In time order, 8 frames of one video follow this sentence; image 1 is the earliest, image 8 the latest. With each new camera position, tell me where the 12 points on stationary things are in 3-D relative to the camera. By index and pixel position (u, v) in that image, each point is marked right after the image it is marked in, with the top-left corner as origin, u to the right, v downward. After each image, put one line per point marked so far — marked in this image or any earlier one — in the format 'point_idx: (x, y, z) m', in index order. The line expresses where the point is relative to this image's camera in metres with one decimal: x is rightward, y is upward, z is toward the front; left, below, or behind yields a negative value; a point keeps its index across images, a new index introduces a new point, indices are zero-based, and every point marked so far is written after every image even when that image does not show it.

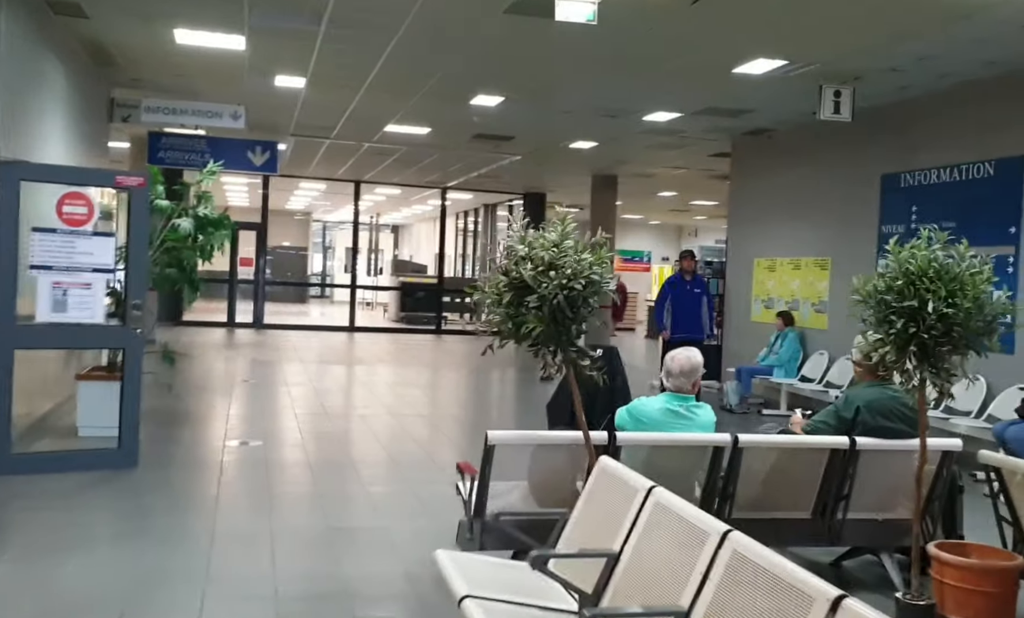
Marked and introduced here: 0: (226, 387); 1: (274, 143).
0: (-3.1, -0.8, +10.0) m
1: (-3.1, +2.2, +12.0) m
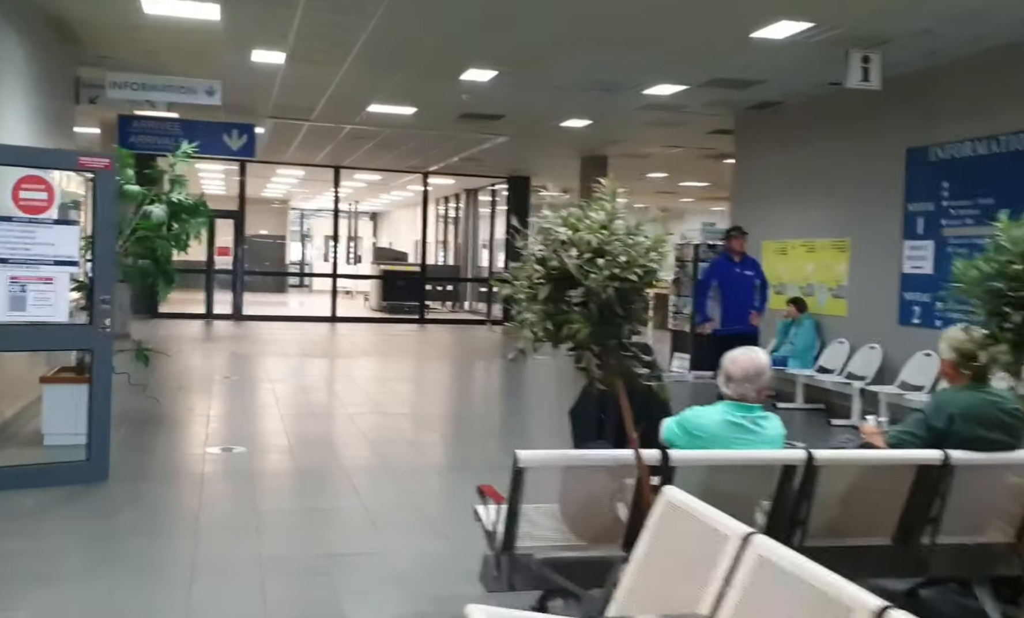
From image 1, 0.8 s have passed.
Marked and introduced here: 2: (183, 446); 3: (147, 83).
0: (-3.2, -0.8, +9.4) m
1: (-3.2, +2.3, +11.3) m
2: (-2.3, -1.0, +6.4) m
3: (-3.3, +2.0, +8.2) m
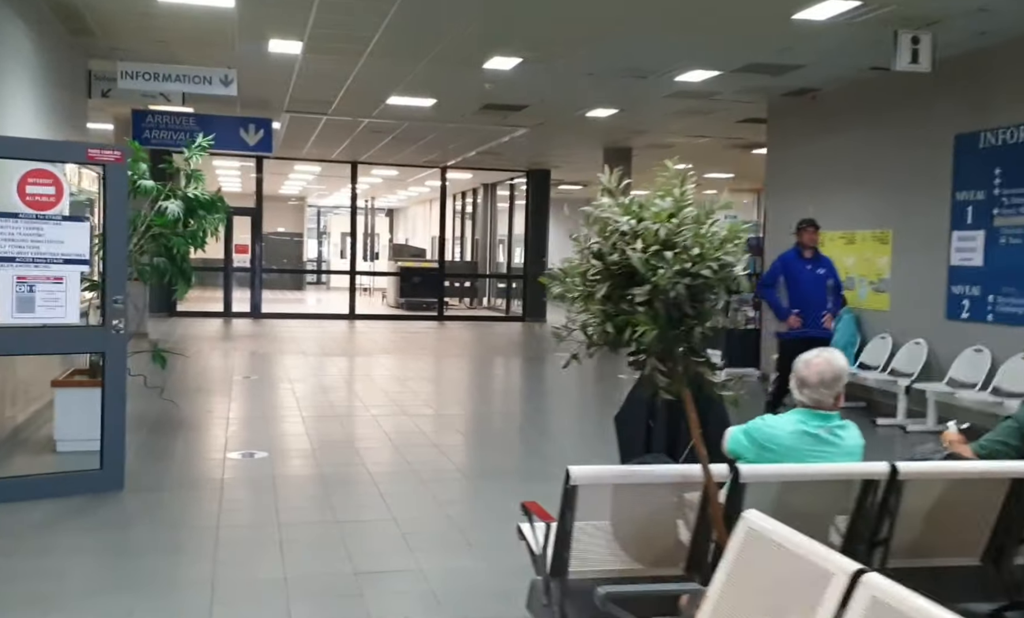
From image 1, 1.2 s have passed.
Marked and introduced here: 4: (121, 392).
0: (-2.9, -0.8, +9.1) m
1: (-2.9, +2.3, +11.1) m
2: (-2.1, -1.0, +6.1) m
3: (-3.0, +2.0, +7.9) m
4: (-2.1, -0.4, +4.9) m
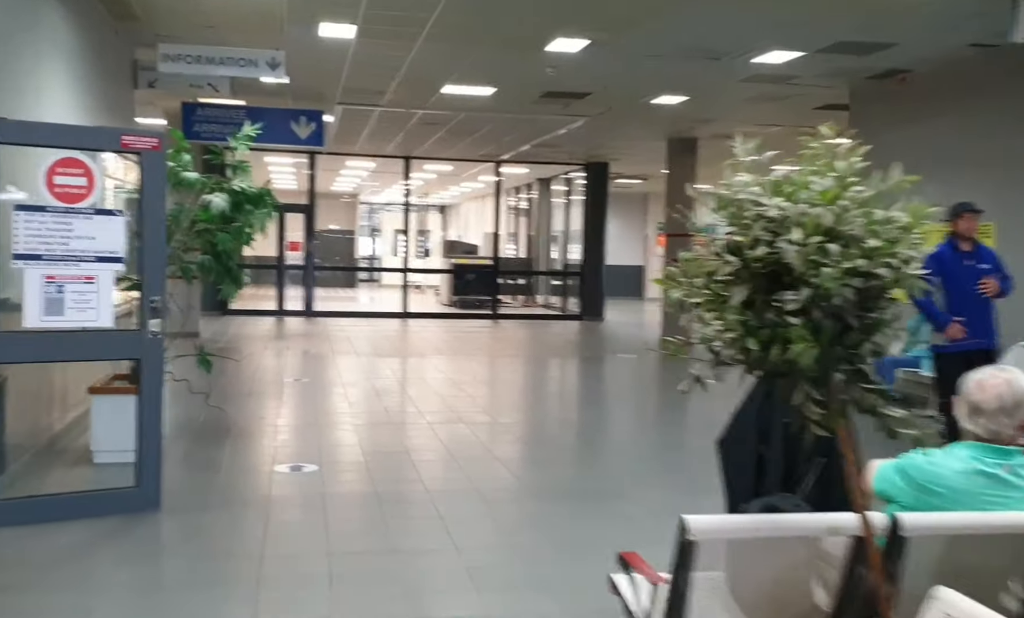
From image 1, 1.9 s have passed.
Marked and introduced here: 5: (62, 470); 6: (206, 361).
0: (-2.3, -0.8, +8.7) m
1: (-2.2, +2.3, +10.7) m
2: (-1.7, -1.0, +5.7) m
3: (-2.5, +2.0, +7.5) m
4: (-1.7, -0.5, +4.5) m
5: (-2.5, -0.9, +5.1) m
6: (-2.1, -0.4, +6.2) m
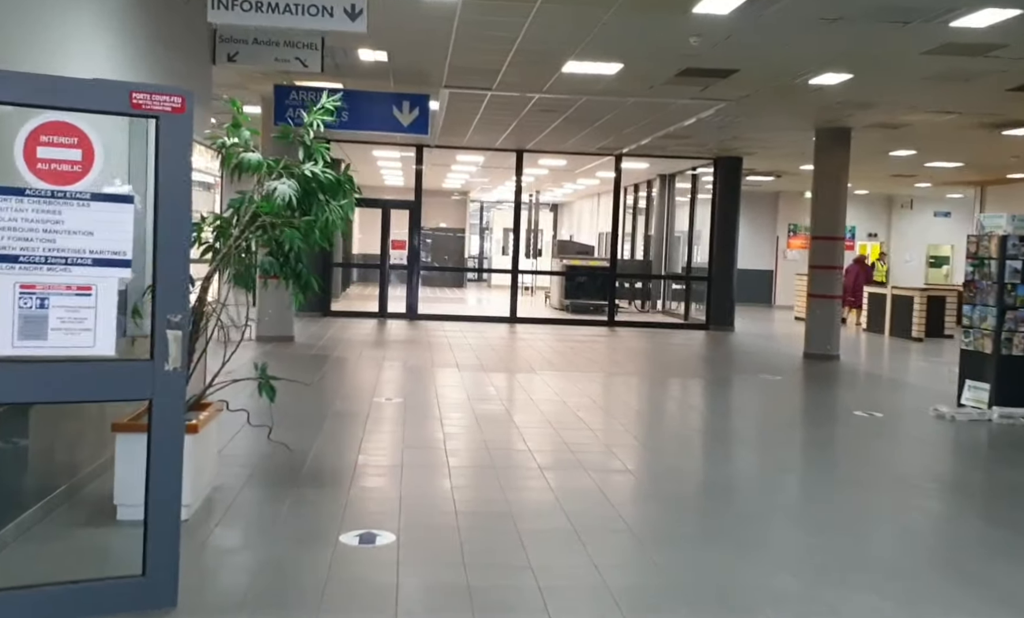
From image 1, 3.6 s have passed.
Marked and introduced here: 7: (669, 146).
0: (-1.3, -0.8, +7.6) m
1: (-0.9, +2.2, +9.5) m
2: (-1.0, -1.0, +4.5) m
3: (-1.6, +2.0, +6.4) m
4: (-1.2, -0.5, +3.3) m
5: (-1.9, -1.0, +4.0) m
6: (-1.3, -0.4, +5.0) m
7: (+2.6, +2.7, +15.1) m
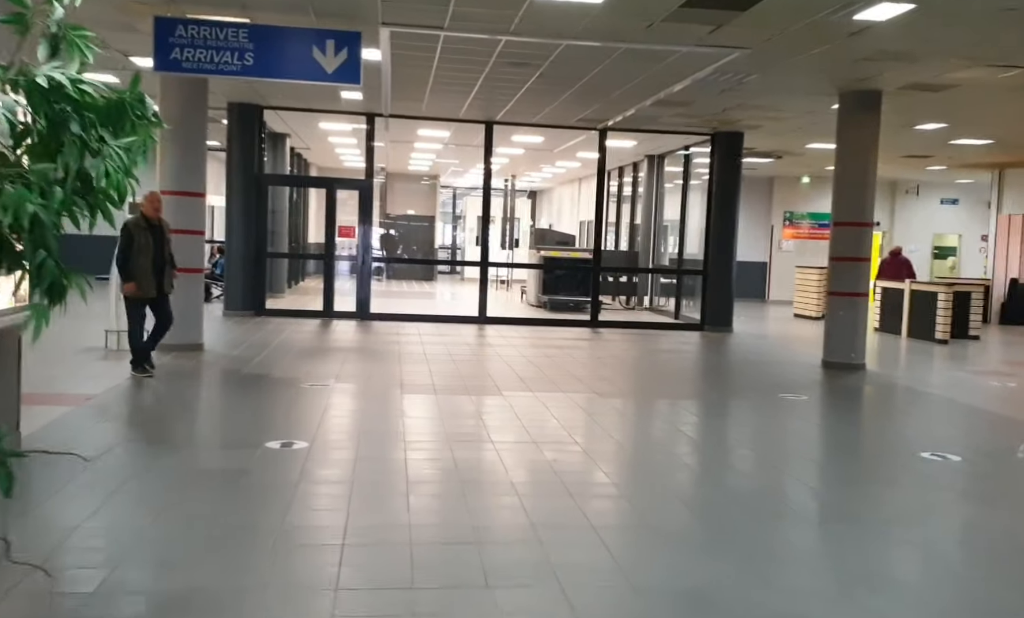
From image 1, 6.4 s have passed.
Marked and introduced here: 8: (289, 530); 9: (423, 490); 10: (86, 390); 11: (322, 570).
0: (-1.6, -0.9, +5.4) m
1: (-1.2, +2.2, +7.3) m
2: (-1.2, -1.1, +2.4) m
3: (-1.8, +1.9, +4.2) m
4: (-1.4, -0.6, +1.2) m
5: (-2.1, -1.0, +1.9) m
6: (-1.6, -0.5, +2.9) m
7: (+2.1, +2.7, +13.0) m
8: (-0.9, -1.0, +4.2) m
9: (-0.5, -1.0, +4.9) m
10: (-3.4, -0.7, +7.4) m
11: (-0.7, -1.0, +3.8) m
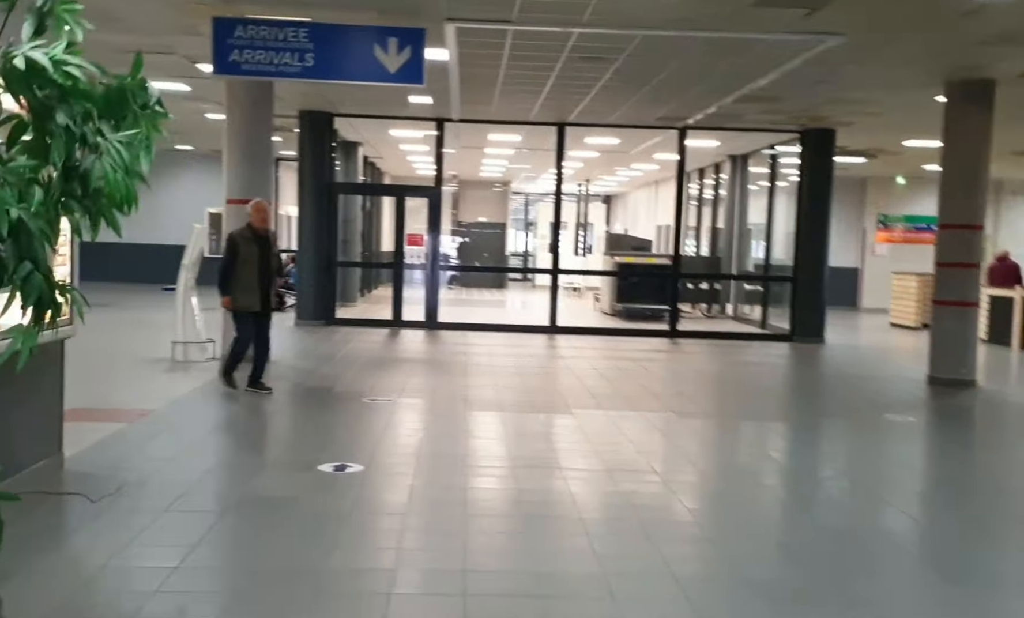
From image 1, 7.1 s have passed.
0: (-1.2, -0.9, +5.1) m
1: (-0.7, +2.1, +7.0) m
2: (-1.1, -1.2, +2.0) m
3: (-1.5, +1.8, +3.9) m
4: (-1.4, -0.7, +0.8) m
5: (-2.0, -1.1, +1.6) m
6: (-1.4, -0.5, +2.5) m
7: (+3.1, +2.6, +12.4) m
8: (-0.7, -1.0, +3.8) m
9: (-0.1, -1.0, +4.5) m
10: (-2.9, -0.7, +7.2) m
11: (-0.5, -1.1, +3.3) m
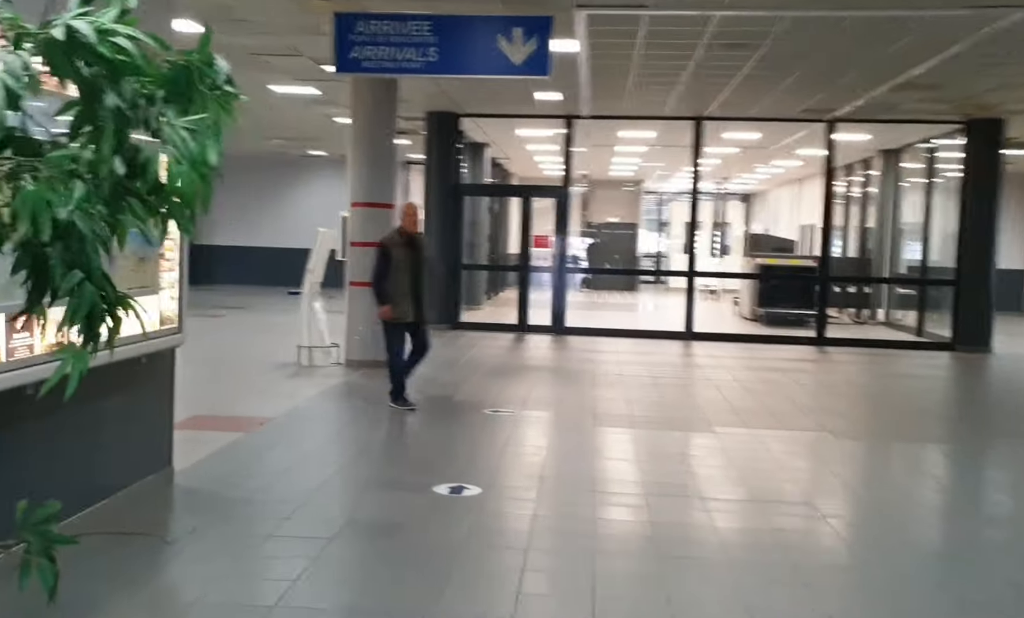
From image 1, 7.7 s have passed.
0: (-0.5, -1.0, +4.7) m
1: (+0.3, +2.1, +6.5) m
2: (-0.9, -1.2, +1.6) m
3: (-1.0, +1.8, +3.6) m
4: (-1.3, -0.7, +0.5) m
5: (-1.8, -1.1, +1.3) m
6: (-1.1, -0.6, +2.2) m
7: (+4.8, +2.5, +11.3) m
8: (-0.2, -1.1, +3.4) m
9: (+0.5, -1.1, +3.9) m
10: (-1.9, -0.8, +7.0) m
11: (0.0, -1.1, +2.9) m
